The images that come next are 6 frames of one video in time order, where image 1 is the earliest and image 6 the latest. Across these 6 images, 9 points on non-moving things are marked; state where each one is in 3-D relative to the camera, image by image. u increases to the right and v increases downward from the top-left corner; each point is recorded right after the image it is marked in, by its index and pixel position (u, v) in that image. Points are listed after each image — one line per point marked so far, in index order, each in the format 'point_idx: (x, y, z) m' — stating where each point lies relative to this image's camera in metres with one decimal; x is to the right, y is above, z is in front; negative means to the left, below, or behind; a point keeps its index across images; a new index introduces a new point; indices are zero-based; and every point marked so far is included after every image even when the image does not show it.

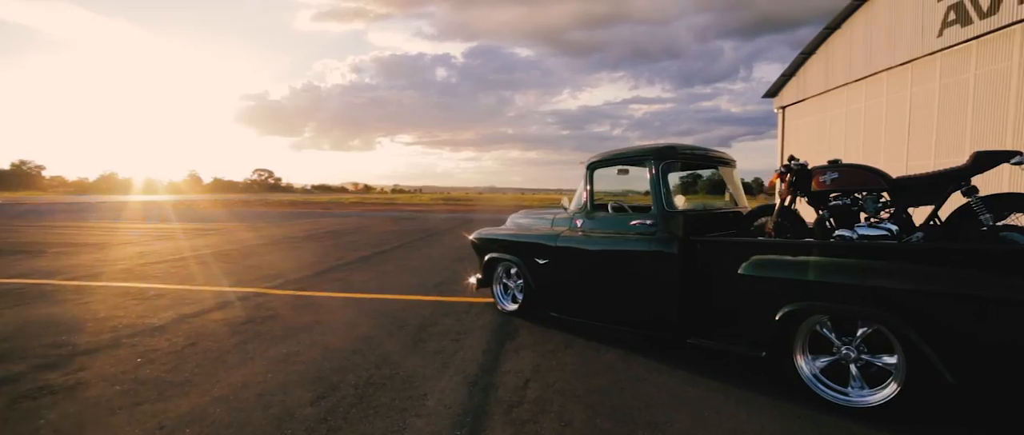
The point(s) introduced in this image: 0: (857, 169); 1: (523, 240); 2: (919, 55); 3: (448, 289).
0: (+3.1, +0.4, +4.0) m
1: (+0.2, -0.3, +5.8) m
2: (+12.3, +5.0, +13.8) m
3: (-1.1, -1.2, +7.9) m
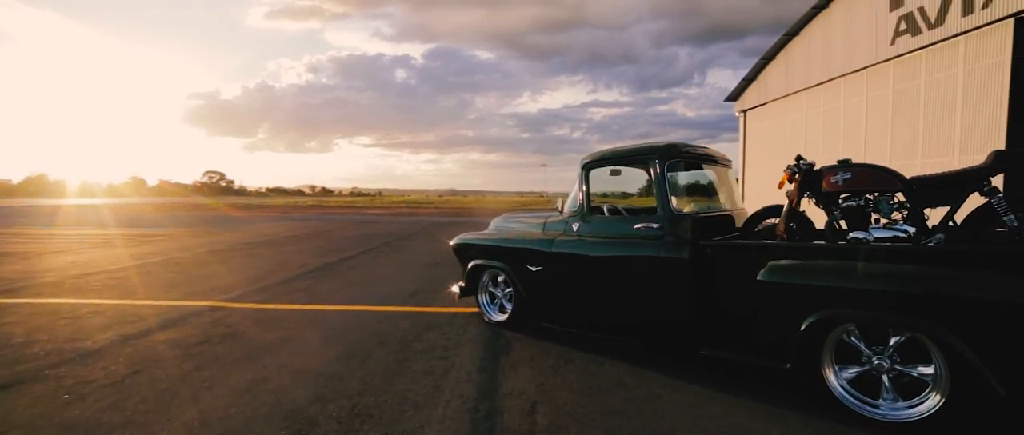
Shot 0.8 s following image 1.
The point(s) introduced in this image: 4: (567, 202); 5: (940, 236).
0: (+3.1, +0.4, +3.8) m
1: (0.0, -0.3, +5.4) m
2: (+11.4, +4.9, +14.4) m
3: (-1.4, -1.3, +7.4) m
4: (+0.7, +0.2, +5.3) m
5: (+3.4, -0.2, +3.5) m
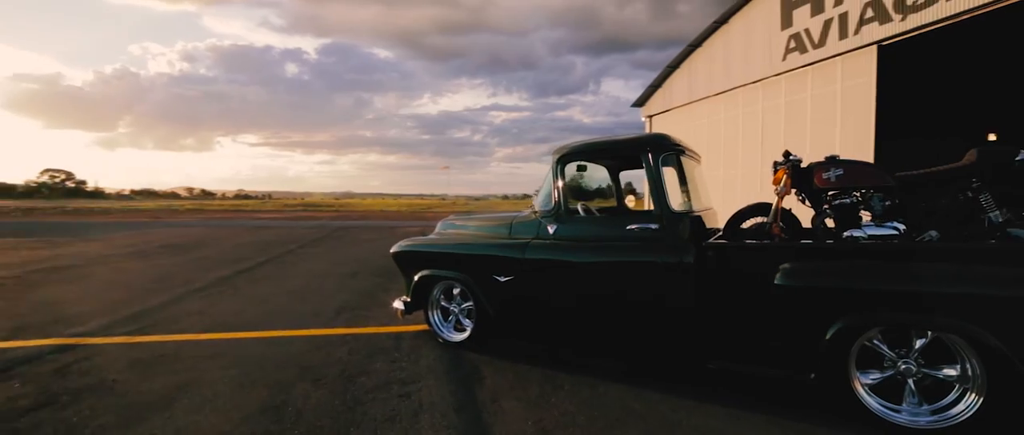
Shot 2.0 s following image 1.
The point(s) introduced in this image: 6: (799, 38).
0: (+2.9, +0.4, +3.8) m
1: (-0.4, -0.4, +4.7) m
2: (+8.9, +5.0, +15.8) m
3: (-2.2, -1.3, +6.3) m
4: (+0.3, +0.2, +4.7) m
5: (+3.3, -0.1, +3.5) m
6: (+9.1, +5.7, +14.3) m
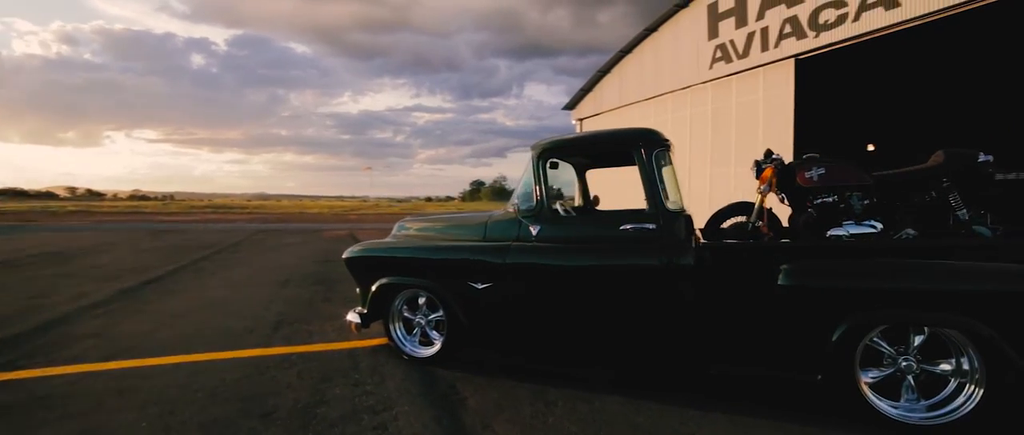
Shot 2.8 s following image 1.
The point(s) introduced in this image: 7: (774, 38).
0: (+2.8, +0.5, +3.8) m
1: (-0.6, -0.4, +4.2) m
2: (+6.8, +5.0, +16.6) m
3: (-2.6, -1.4, +5.5) m
4: (0.0, +0.2, +4.3) m
5: (+3.2, -0.1, +3.6) m
6: (+7.2, +5.7, +15.2) m
7: (+7.8, +5.4, +13.5) m
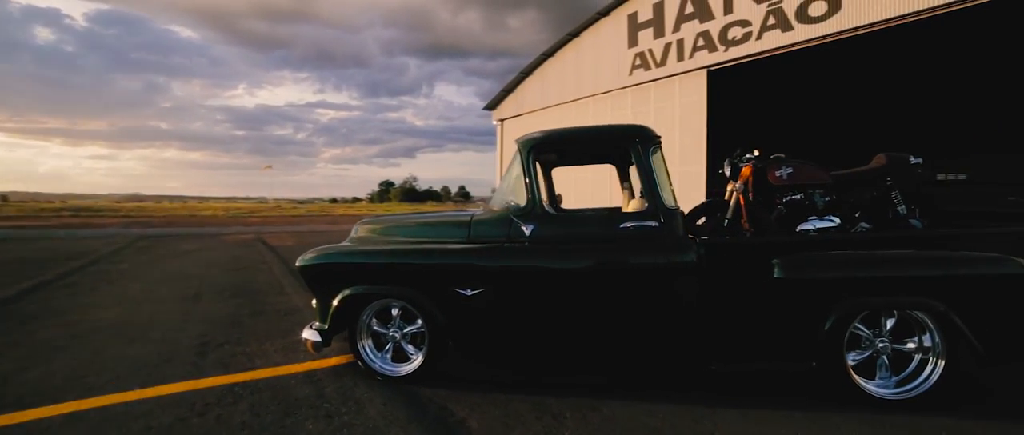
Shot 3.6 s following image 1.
0: (+2.7, +0.5, +4.1) m
1: (-0.7, -0.4, +3.8) m
2: (+4.1, +5.0, +17.4) m
3: (-2.9, -1.4, +4.7) m
4: (-0.1, +0.2, +4.0) m
5: (+3.1, -0.1, +4.0) m
6: (+4.8, +5.7, +16.1) m
7: (+5.7, +5.5, +14.5) m
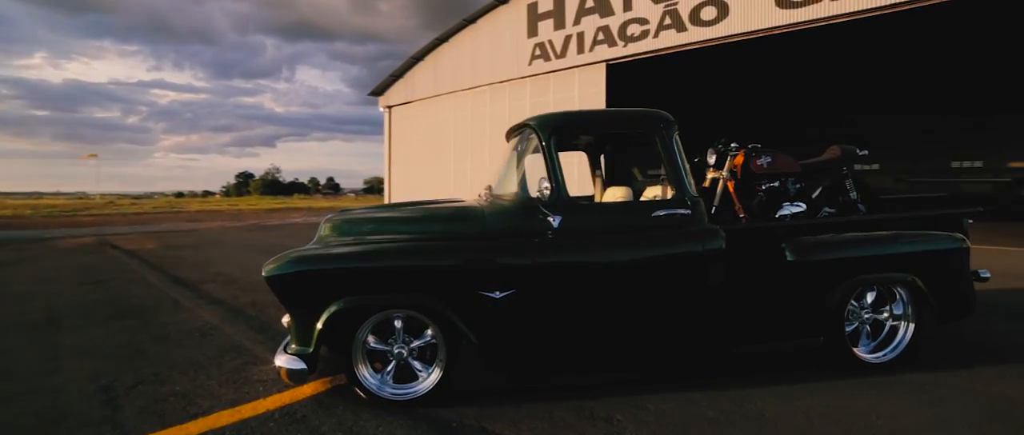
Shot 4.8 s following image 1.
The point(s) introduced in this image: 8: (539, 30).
0: (+2.6, +0.6, +4.4) m
1: (-0.6, -0.3, +3.3) m
2: (+0.6, +5.4, +17.6) m
3: (-2.9, -1.4, +3.6) m
4: (-0.1, +0.2, +3.7) m
5: (+3.1, +0.1, +4.4) m
6: (+1.6, +6.2, +16.4) m
7: (+2.8, +5.9, +15.2) m
8: (+1.3, +6.9, +16.5) m
